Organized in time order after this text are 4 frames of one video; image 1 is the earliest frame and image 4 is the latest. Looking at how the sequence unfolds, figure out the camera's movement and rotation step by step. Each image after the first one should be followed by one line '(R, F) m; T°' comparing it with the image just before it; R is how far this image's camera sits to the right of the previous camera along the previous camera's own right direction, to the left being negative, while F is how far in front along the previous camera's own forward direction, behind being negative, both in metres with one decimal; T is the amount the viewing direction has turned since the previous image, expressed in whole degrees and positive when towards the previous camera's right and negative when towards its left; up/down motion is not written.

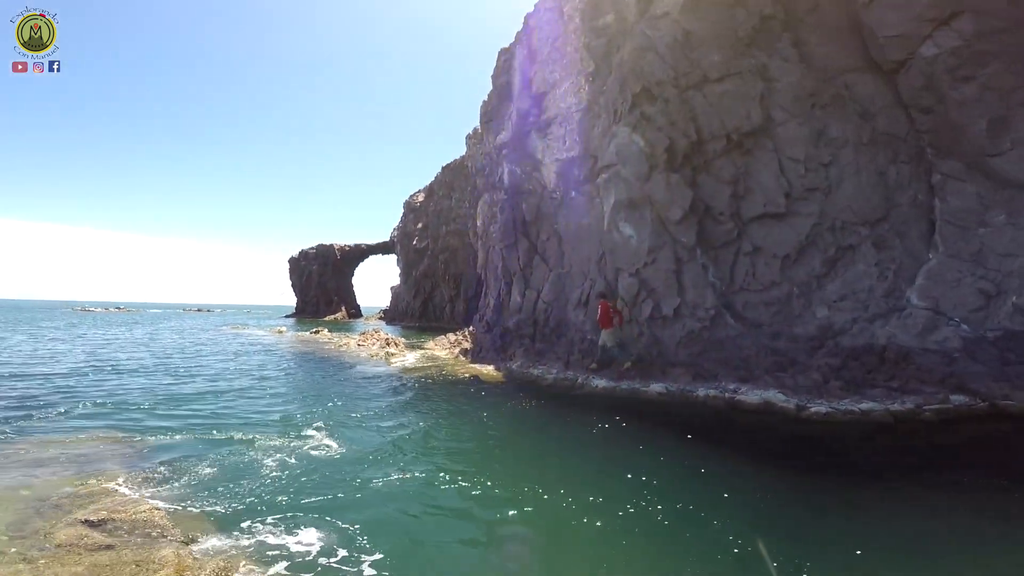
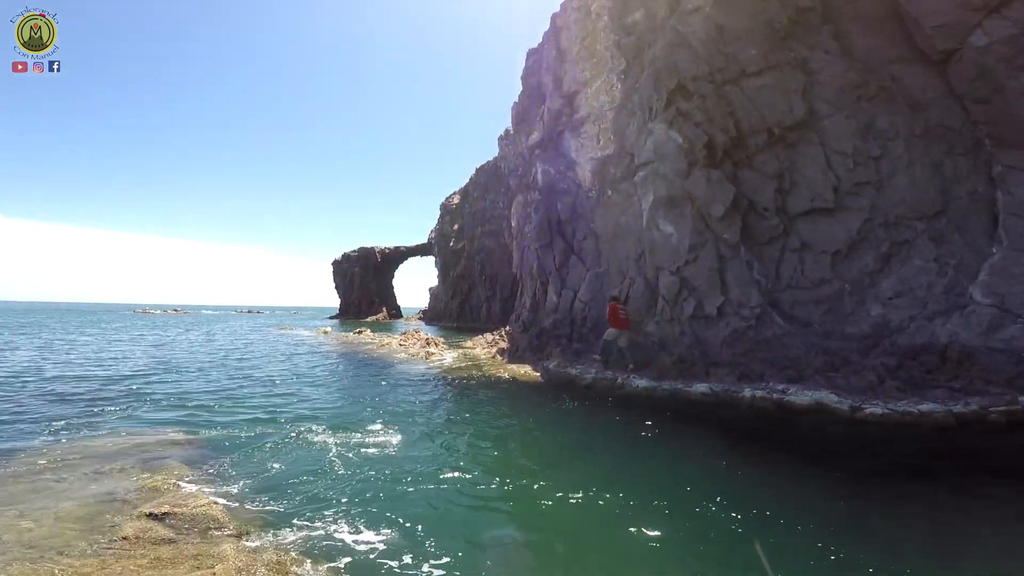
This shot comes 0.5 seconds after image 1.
(-0.1, -0.2) m; -4°
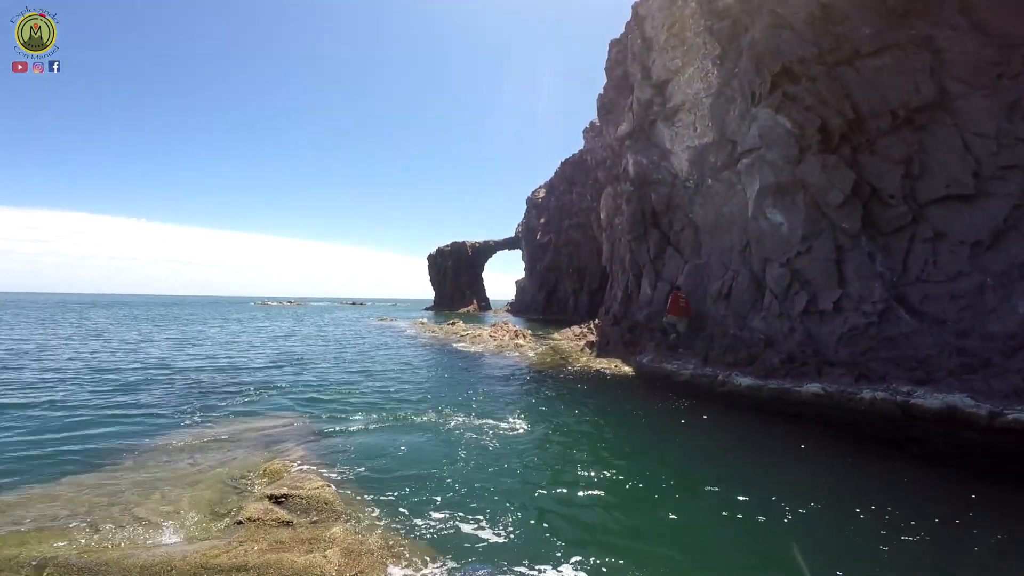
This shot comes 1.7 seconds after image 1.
(+0.1, -0.8) m; -10°
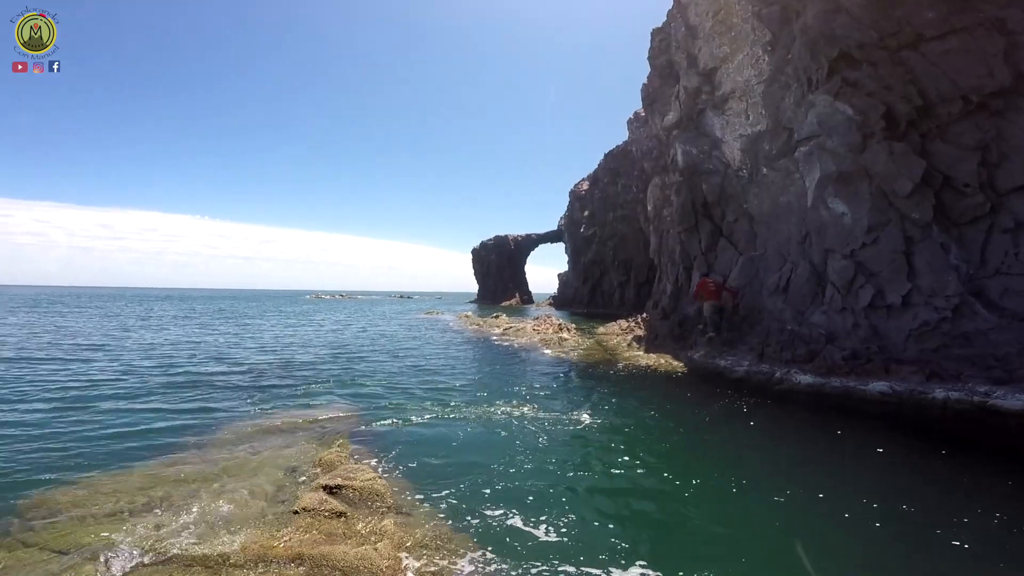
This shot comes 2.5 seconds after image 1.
(0.0, -0.3) m; -5°
